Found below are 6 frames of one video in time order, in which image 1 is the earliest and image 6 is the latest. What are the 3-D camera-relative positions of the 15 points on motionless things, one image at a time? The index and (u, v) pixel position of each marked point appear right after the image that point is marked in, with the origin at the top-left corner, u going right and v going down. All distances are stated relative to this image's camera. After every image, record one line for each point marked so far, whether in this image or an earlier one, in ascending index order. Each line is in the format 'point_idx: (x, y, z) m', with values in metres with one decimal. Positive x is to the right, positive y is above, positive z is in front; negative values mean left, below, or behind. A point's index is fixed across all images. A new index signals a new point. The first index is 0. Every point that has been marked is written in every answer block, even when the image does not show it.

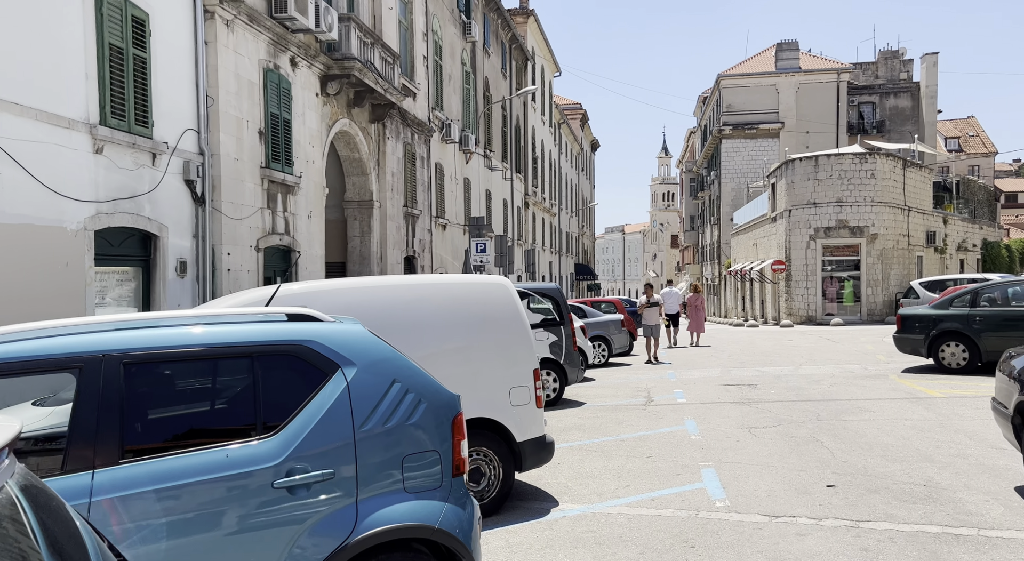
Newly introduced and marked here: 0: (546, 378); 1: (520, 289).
0: (+0.4, -1.2, +13.0) m
1: (+0.1, -0.1, +13.0) m
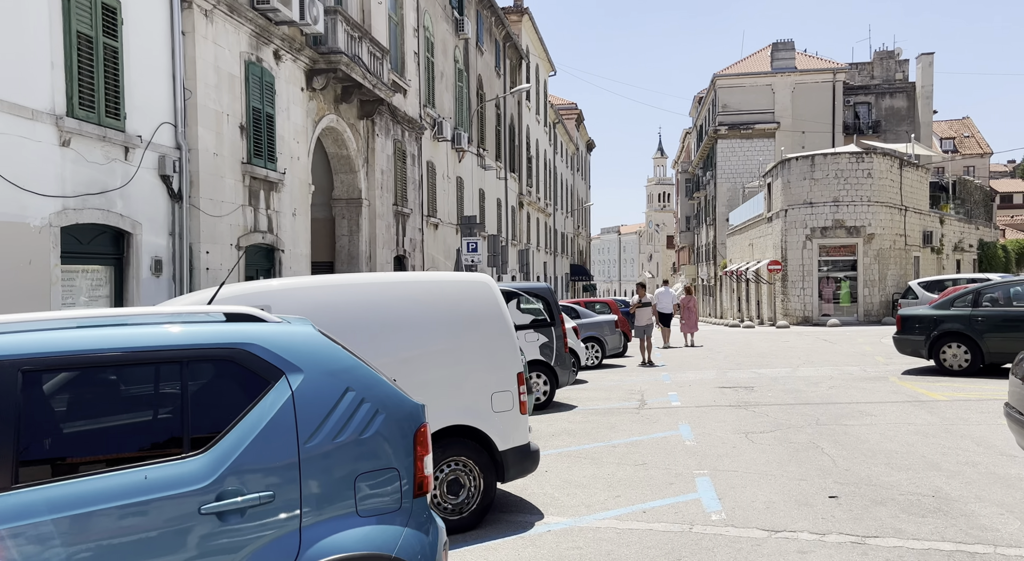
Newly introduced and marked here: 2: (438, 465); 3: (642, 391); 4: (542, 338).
0: (+0.3, -1.2, +12.6) m
1: (0.0, -0.1, +12.6) m
2: (-0.5, -1.2, +6.6) m
3: (+1.8, -1.5, +14.0) m
4: (+0.4, -0.7, +12.6) m
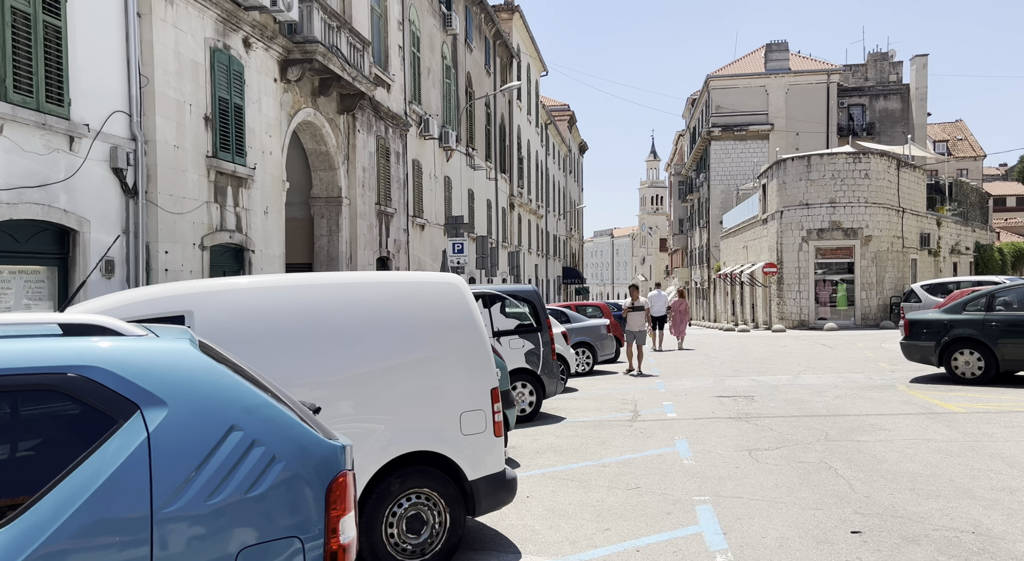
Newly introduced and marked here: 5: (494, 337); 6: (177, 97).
0: (+0.1, -1.3, +11.7) m
1: (-0.2, -0.1, +11.7) m
2: (-0.6, -1.2, +5.7) m
3: (+1.6, -1.6, +13.2) m
4: (+0.2, -0.7, +11.7) m
5: (-0.2, -0.6, +11.5) m
6: (-4.0, +2.2, +12.1) m
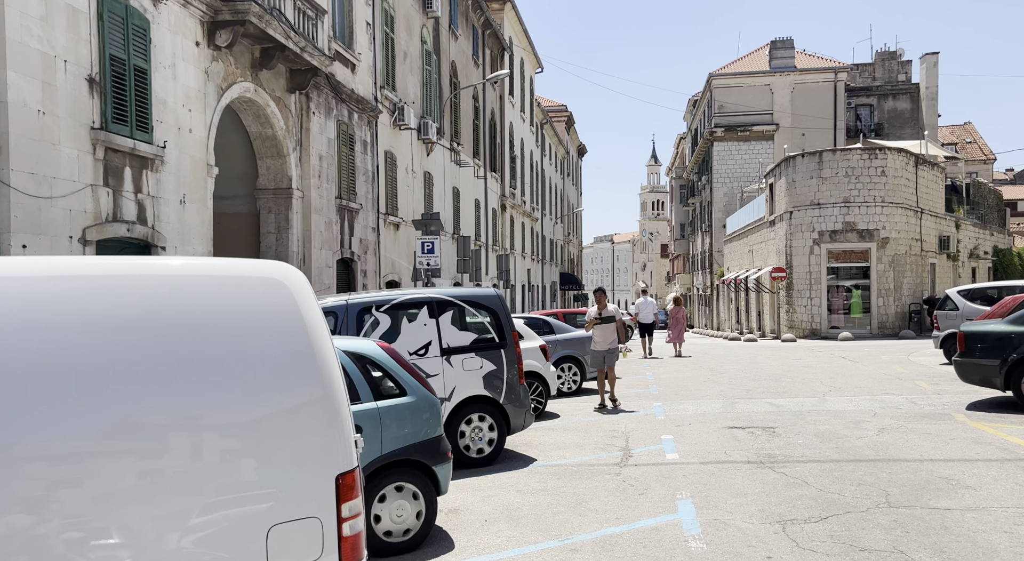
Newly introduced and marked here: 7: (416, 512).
0: (-0.3, -1.3, +9.1) m
1: (-0.6, -0.1, +9.1) m
2: (-1.0, -1.2, +3.0) m
3: (+1.2, -1.6, +10.5) m
4: (-0.2, -0.8, +9.1) m
5: (-0.6, -0.7, +8.9) m
6: (-4.4, +2.2, +9.5) m
7: (-0.6, -1.4, +6.1) m
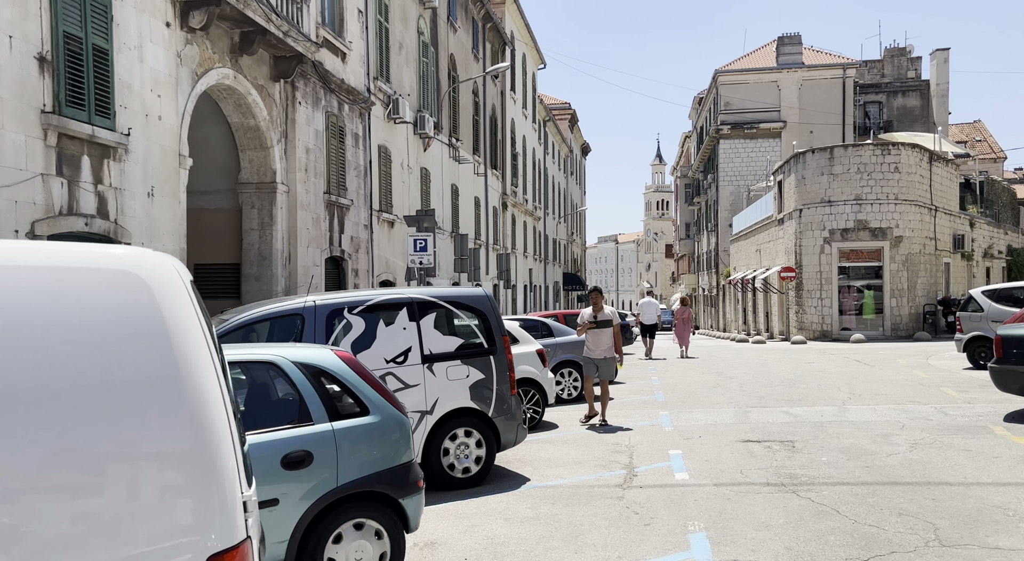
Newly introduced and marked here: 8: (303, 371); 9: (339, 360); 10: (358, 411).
0: (-0.4, -1.3, +8.1) m
1: (-0.7, -0.1, +8.1) m
2: (-1.2, -1.2, +2.1) m
3: (+1.1, -1.6, +9.6) m
4: (-0.3, -0.8, +8.1) m
5: (-0.7, -0.6, +7.9) m
6: (-4.5, +2.2, +8.6) m
7: (-0.7, -1.4, +5.1) m
8: (-1.1, -0.5, +5.2) m
9: (-0.9, -0.4, +5.3) m
10: (-0.8, -0.7, +5.2) m
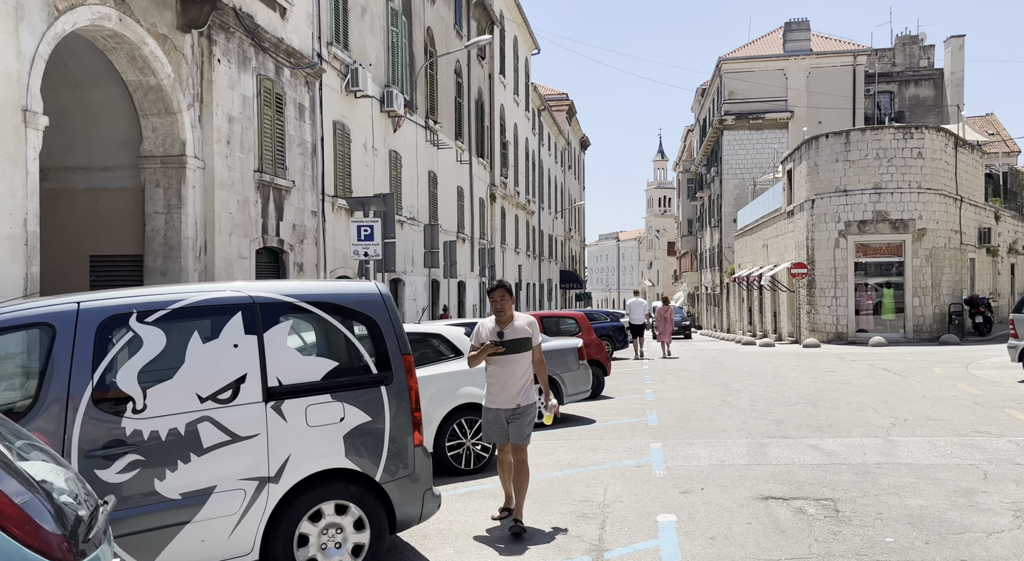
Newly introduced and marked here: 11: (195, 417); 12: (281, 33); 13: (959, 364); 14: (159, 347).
0: (-0.9, -1.2, +5.2) m
1: (-1.2, -0.1, +5.2) m
2: (-1.7, -1.1, -0.8) m
3: (+0.6, -1.5, +6.7) m
4: (-0.8, -0.7, +5.2) m
5: (-1.2, -0.6, +5.0) m
6: (-5.0, +2.2, +5.7) m
7: (-1.2, -1.3, +2.2) m
8: (-1.6, -0.4, +2.3) m
9: (-1.4, -0.4, +2.5) m
10: (-1.3, -0.6, +2.4) m
11: (-1.5, -0.6, +4.8) m
12: (-3.7, +4.0, +16.1) m
13: (+8.0, -1.5, +18.2) m
14: (-1.7, -0.3, +4.8) m
